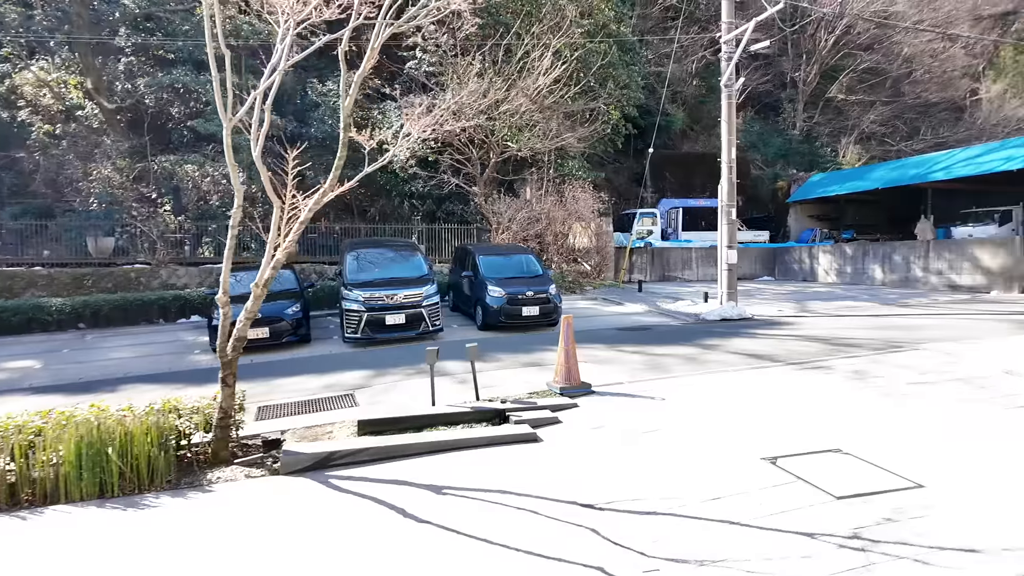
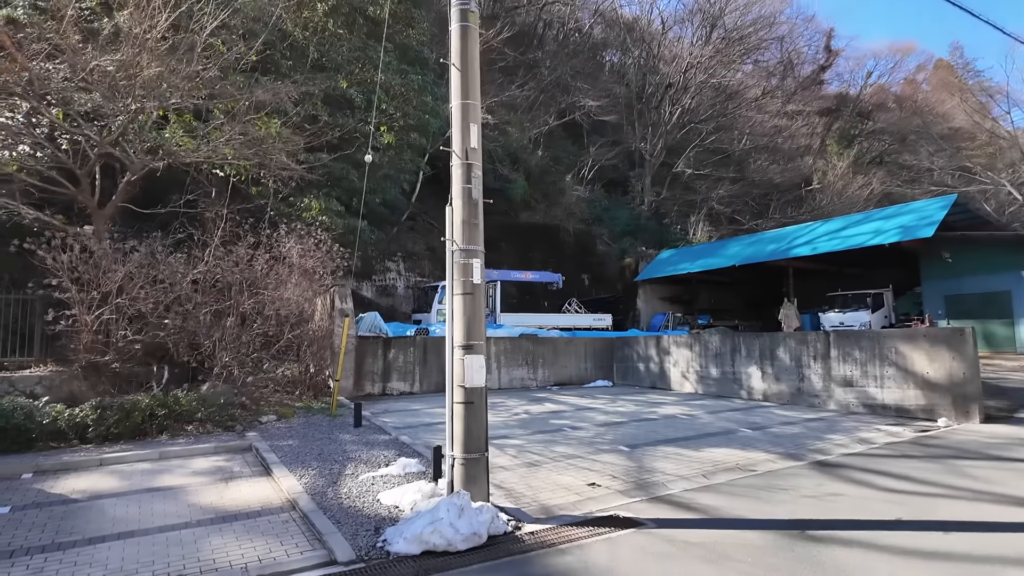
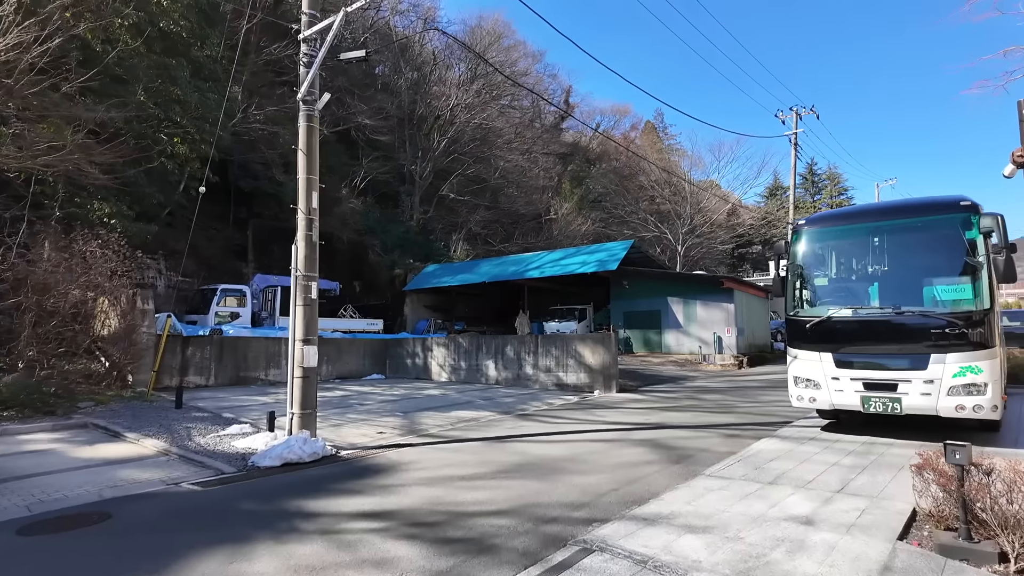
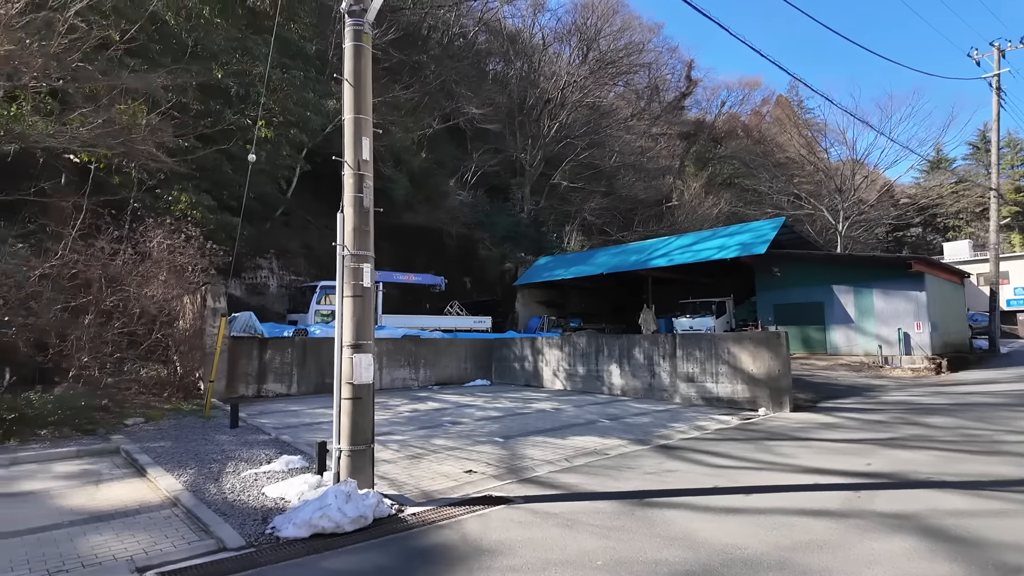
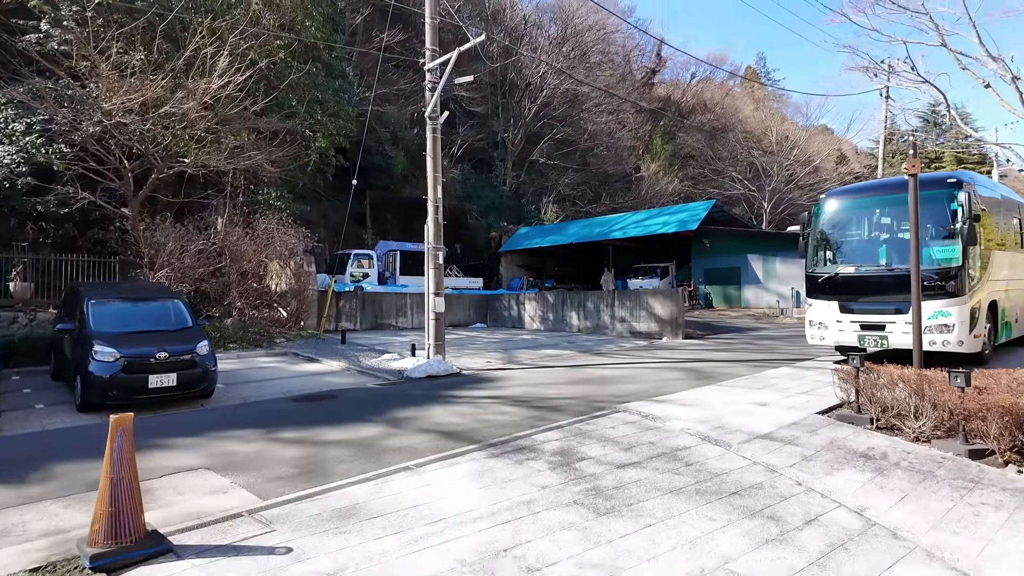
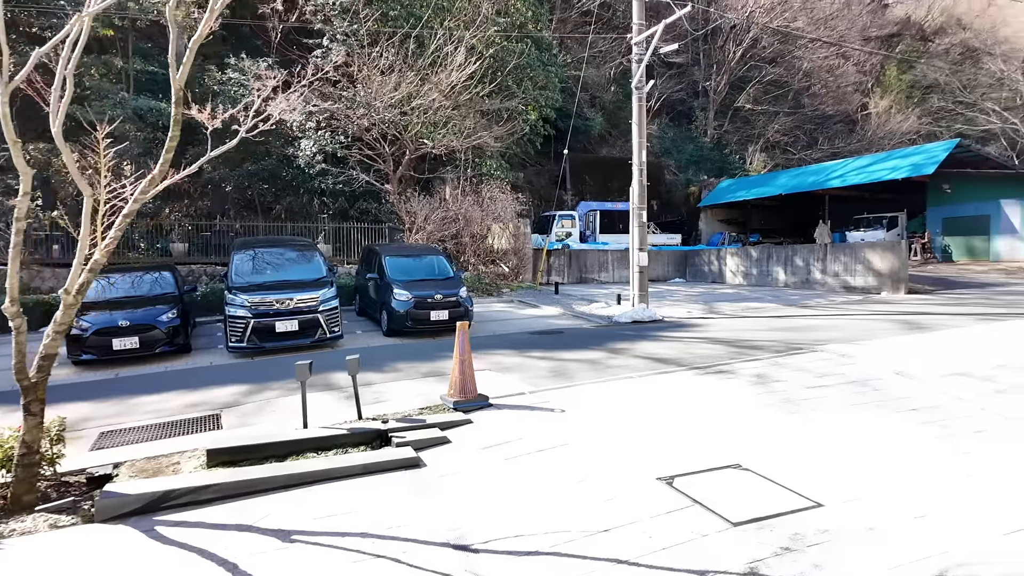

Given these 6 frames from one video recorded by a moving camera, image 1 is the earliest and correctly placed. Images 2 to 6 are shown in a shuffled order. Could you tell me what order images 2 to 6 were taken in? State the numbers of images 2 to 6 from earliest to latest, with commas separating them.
6, 5, 3, 4, 2
